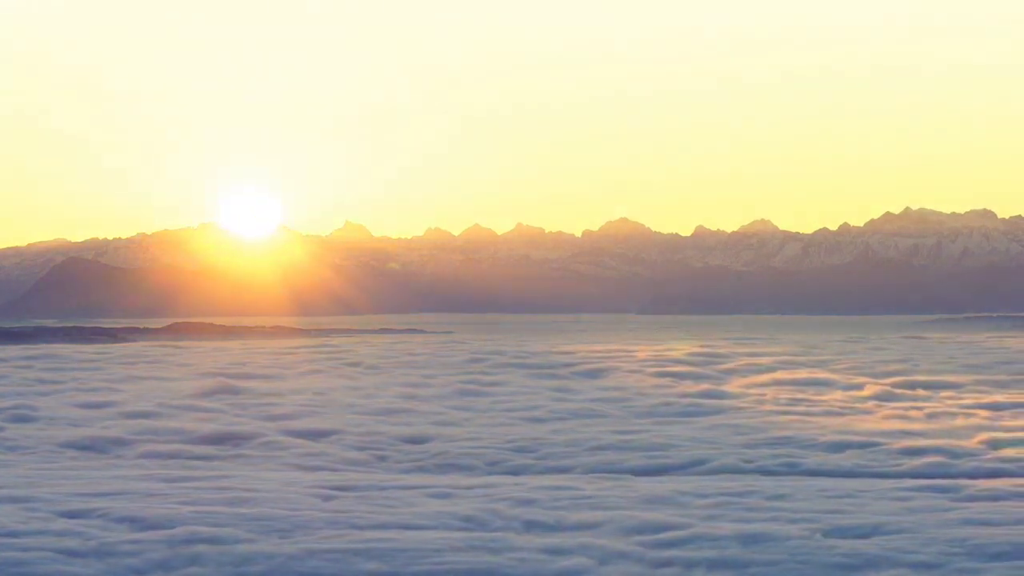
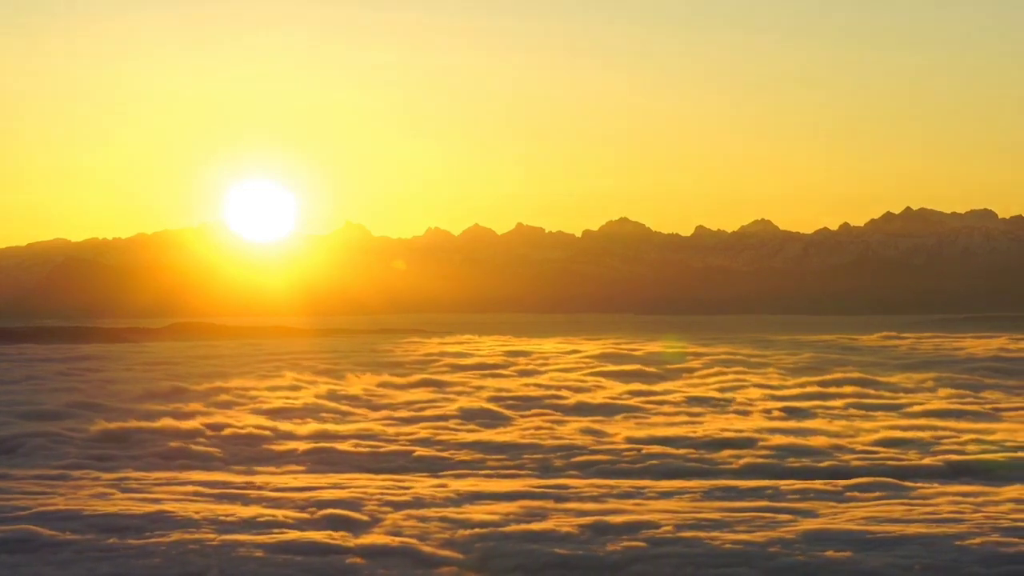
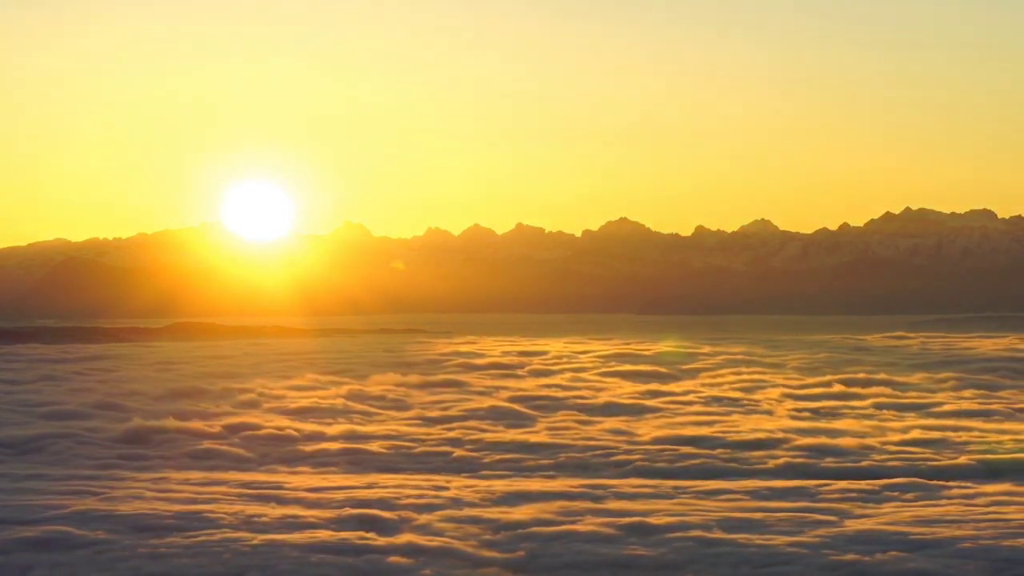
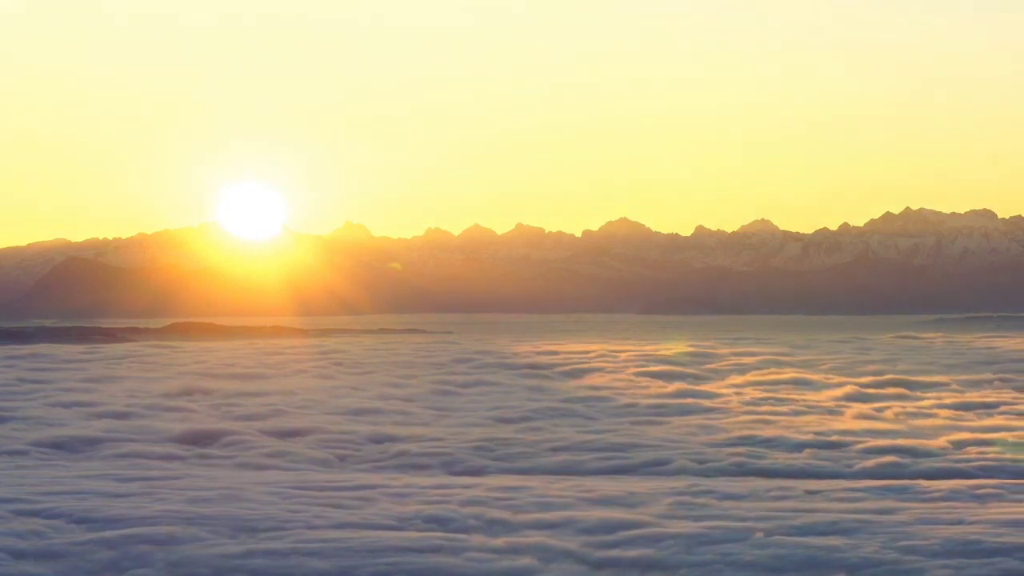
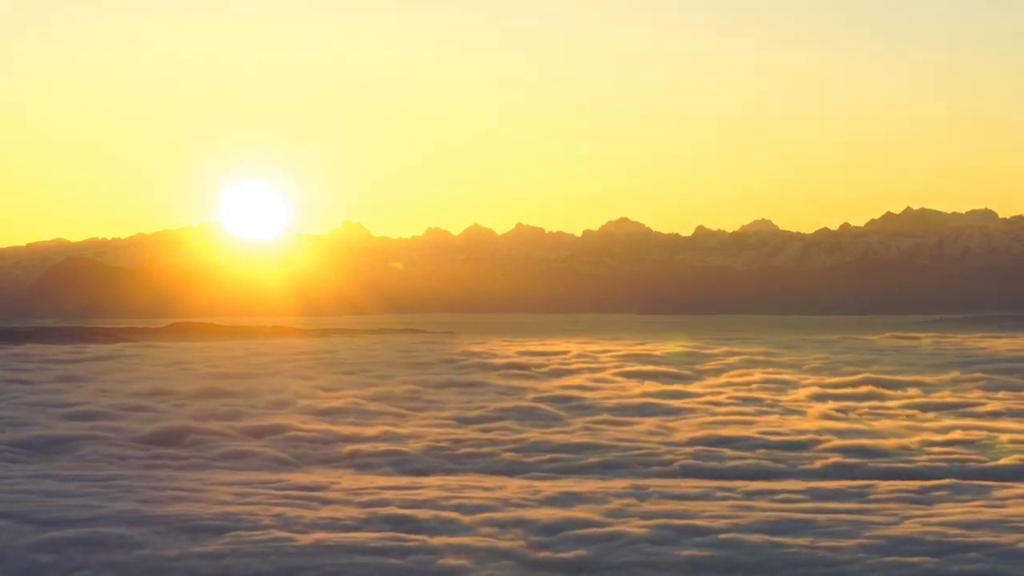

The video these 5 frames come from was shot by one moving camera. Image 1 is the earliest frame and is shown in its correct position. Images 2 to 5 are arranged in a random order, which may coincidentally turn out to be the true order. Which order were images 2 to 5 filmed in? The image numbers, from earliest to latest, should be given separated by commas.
4, 5, 3, 2
